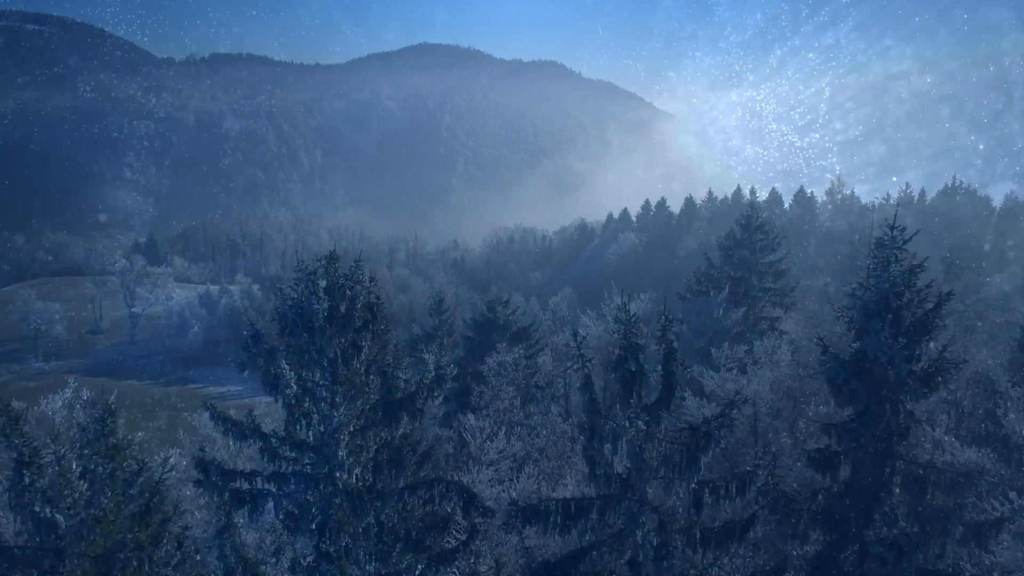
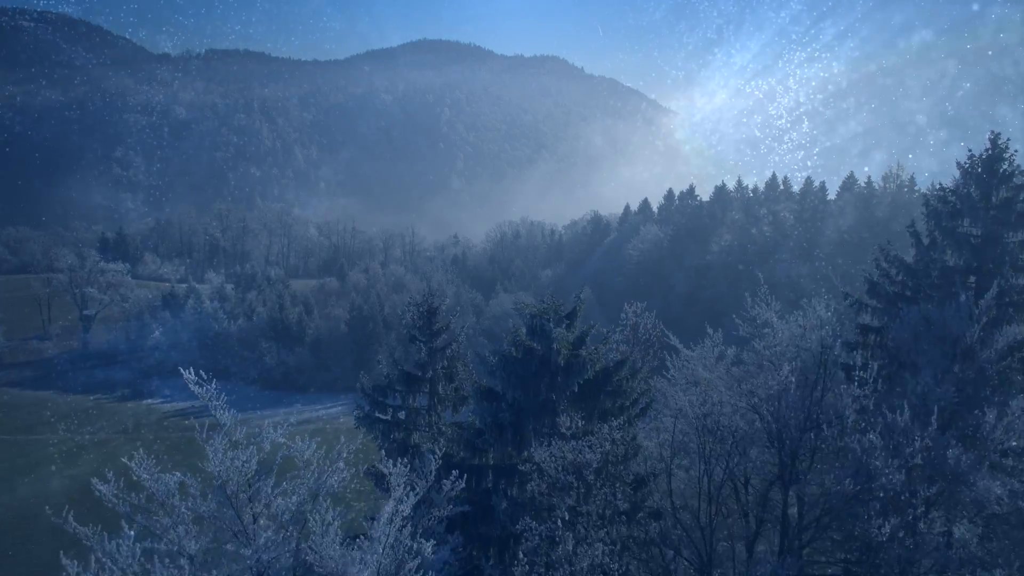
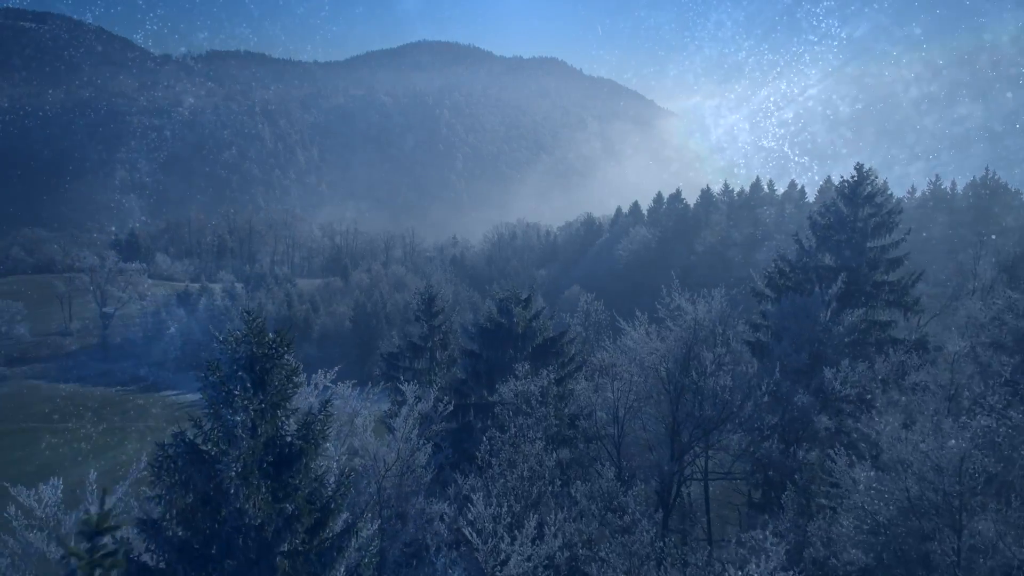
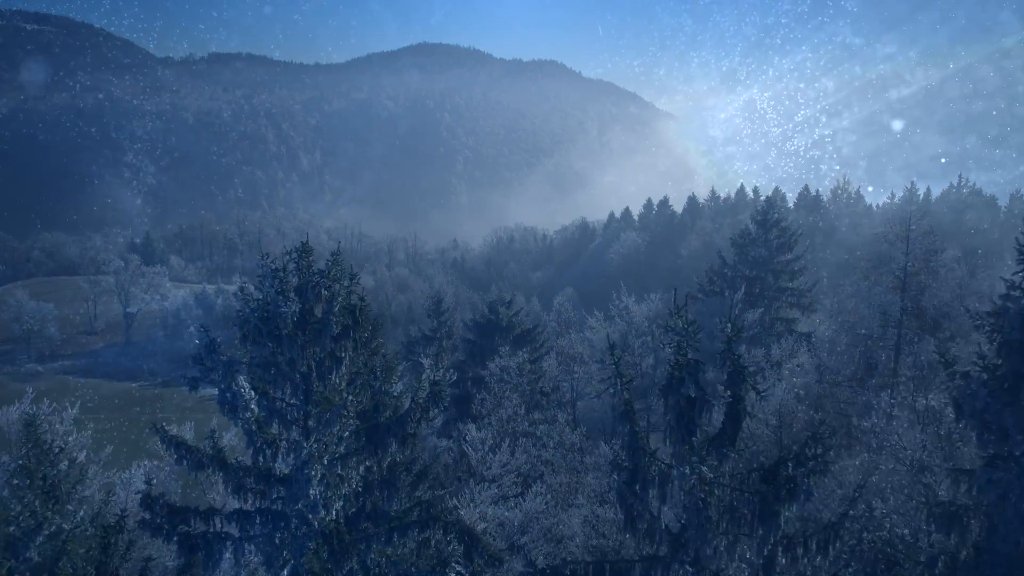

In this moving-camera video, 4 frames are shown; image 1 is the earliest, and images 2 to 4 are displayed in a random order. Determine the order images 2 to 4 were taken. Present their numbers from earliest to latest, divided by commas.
4, 3, 2
